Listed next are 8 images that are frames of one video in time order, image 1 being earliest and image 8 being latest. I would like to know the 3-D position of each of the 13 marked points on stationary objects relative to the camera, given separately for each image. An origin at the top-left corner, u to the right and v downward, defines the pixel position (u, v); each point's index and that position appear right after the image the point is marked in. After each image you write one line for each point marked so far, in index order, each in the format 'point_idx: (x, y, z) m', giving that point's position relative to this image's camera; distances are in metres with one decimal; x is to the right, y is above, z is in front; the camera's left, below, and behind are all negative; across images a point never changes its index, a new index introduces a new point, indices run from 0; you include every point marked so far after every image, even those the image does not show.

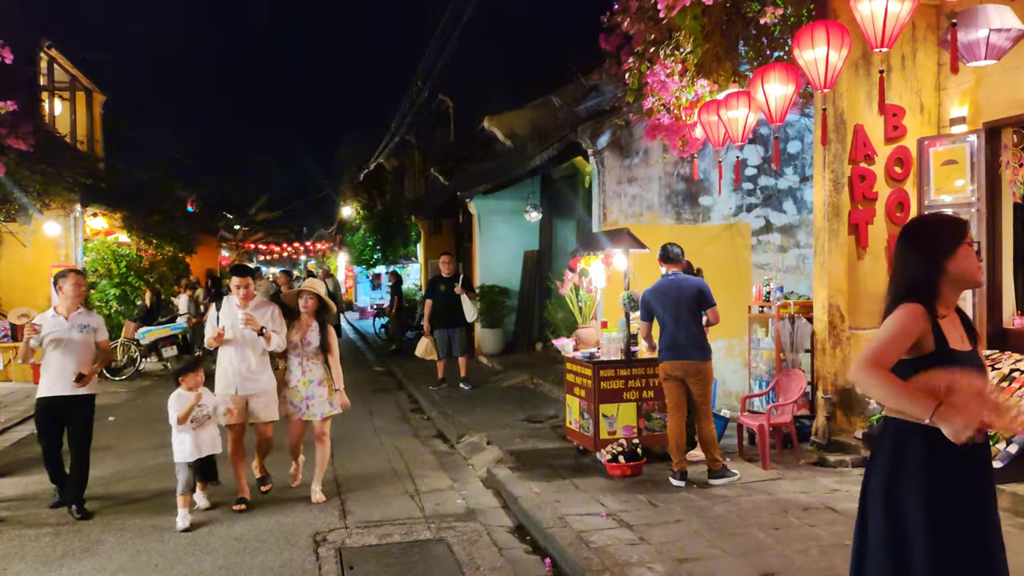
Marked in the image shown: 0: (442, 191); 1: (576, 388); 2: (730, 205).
0: (-1.3, +1.8, +16.3) m
1: (+0.5, -0.8, +6.8) m
2: (+2.0, +0.8, +8.1) m
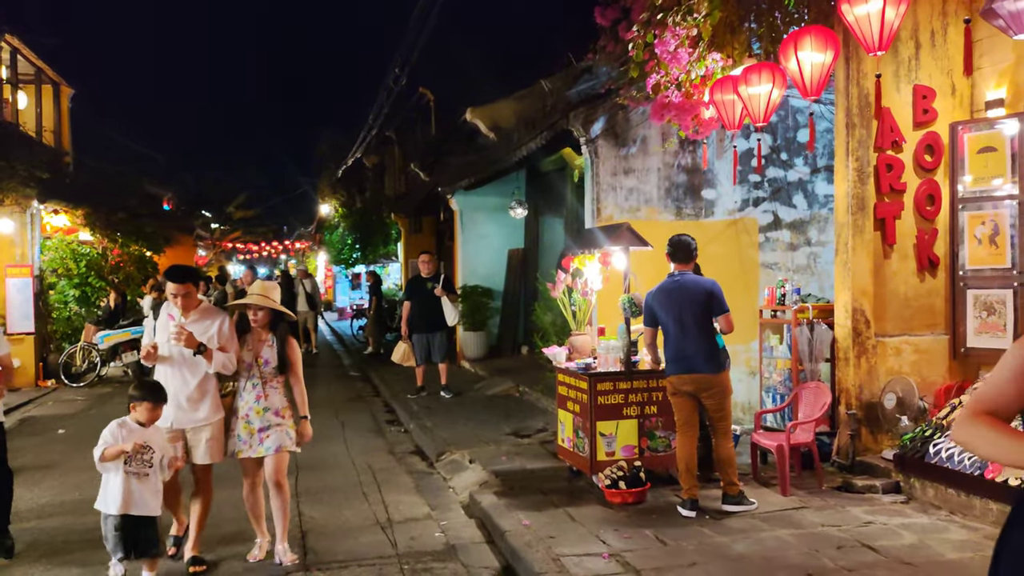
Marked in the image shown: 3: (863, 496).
0: (-1.5, +1.7, +15.5) m
1: (+0.4, -0.8, +6.1) m
2: (+1.8, +0.7, +7.4) m
3: (+2.1, -1.3, +5.4) m
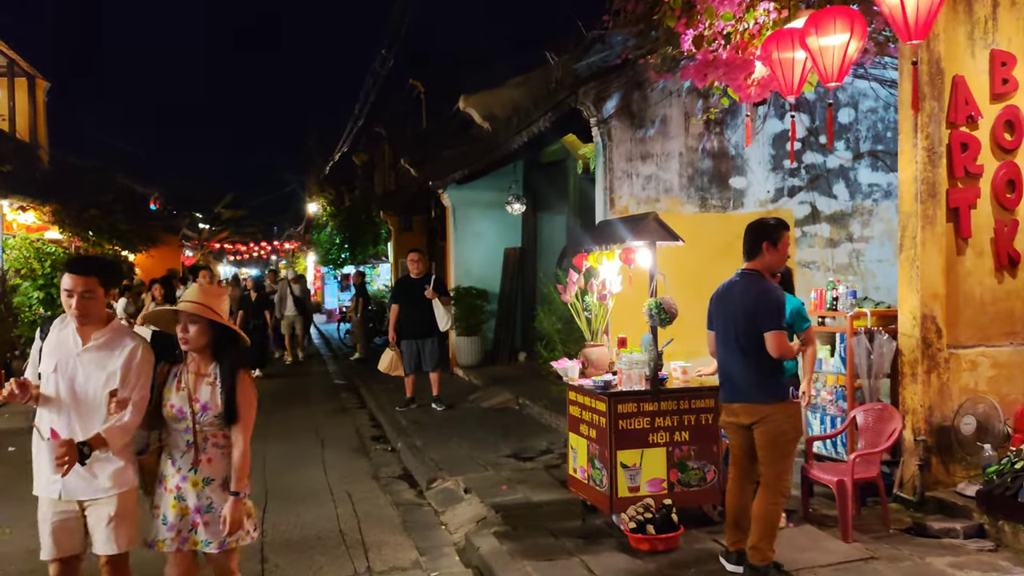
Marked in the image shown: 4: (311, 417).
0: (-1.6, +1.7, +14.5) m
1: (+0.4, -0.8, +5.1) m
2: (+1.9, +0.7, +6.5) m
3: (+2.1, -1.3, +4.5) m
4: (-2.1, -1.3, +9.2) m
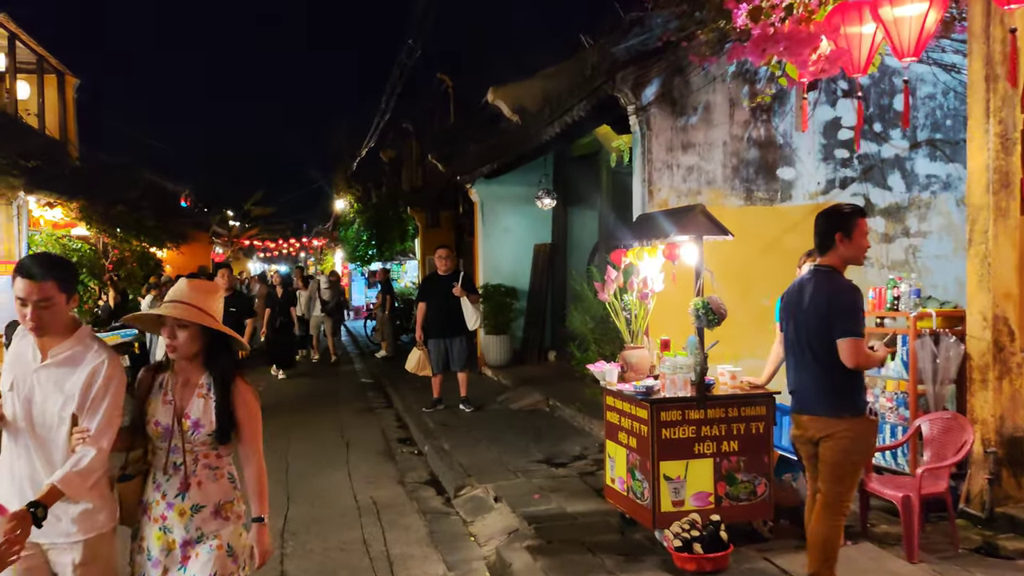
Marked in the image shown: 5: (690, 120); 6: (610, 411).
0: (-1.1, +1.8, +14.2) m
1: (+0.6, -0.8, +4.8) m
2: (+2.1, +0.7, +6.1) m
3: (+2.3, -1.3, +4.1) m
4: (-1.7, -1.3, +8.9) m
5: (+1.2, +1.2, +6.4) m
6: (+0.5, -0.7, +4.9) m
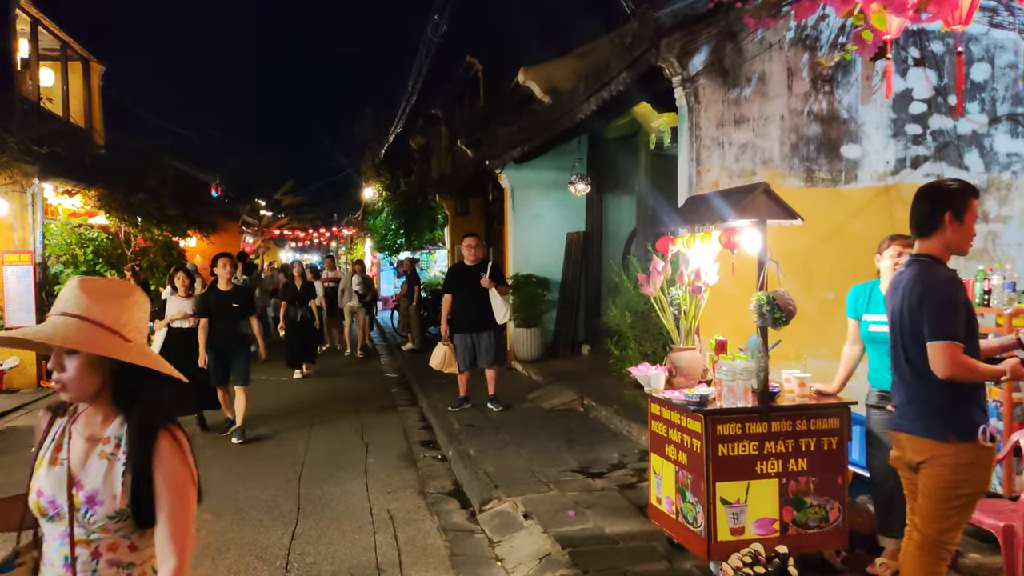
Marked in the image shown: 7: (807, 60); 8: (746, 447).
0: (-0.7, +1.9, +13.7) m
1: (+0.7, -0.7, +4.2) m
2: (+2.3, +0.8, +5.4) m
3: (+2.4, -1.2, +3.4) m
4: (-1.5, -1.2, +8.4) m
5: (+1.4, +1.2, +5.7) m
6: (+0.7, -0.6, +4.3) m
7: (+1.8, +1.4, +5.6) m
8: (+1.0, -0.7, +3.8) m
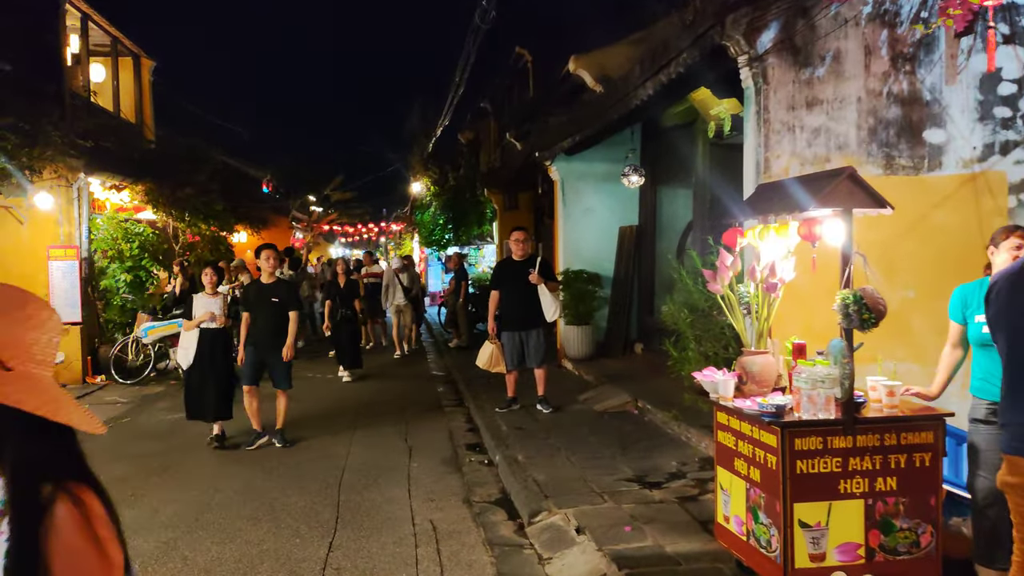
0: (+0.1, +2.0, +13.3) m
1: (+0.9, -0.7, +3.8) m
2: (+2.6, +0.8, +4.9) m
3: (+2.6, -1.2, +2.9) m
4: (-1.0, -1.2, +8.1) m
5: (+1.8, +1.3, +5.3) m
6: (+0.9, -0.6, +3.9) m
7: (+2.1, +1.4, +5.1) m
8: (+1.2, -0.7, +3.4) m
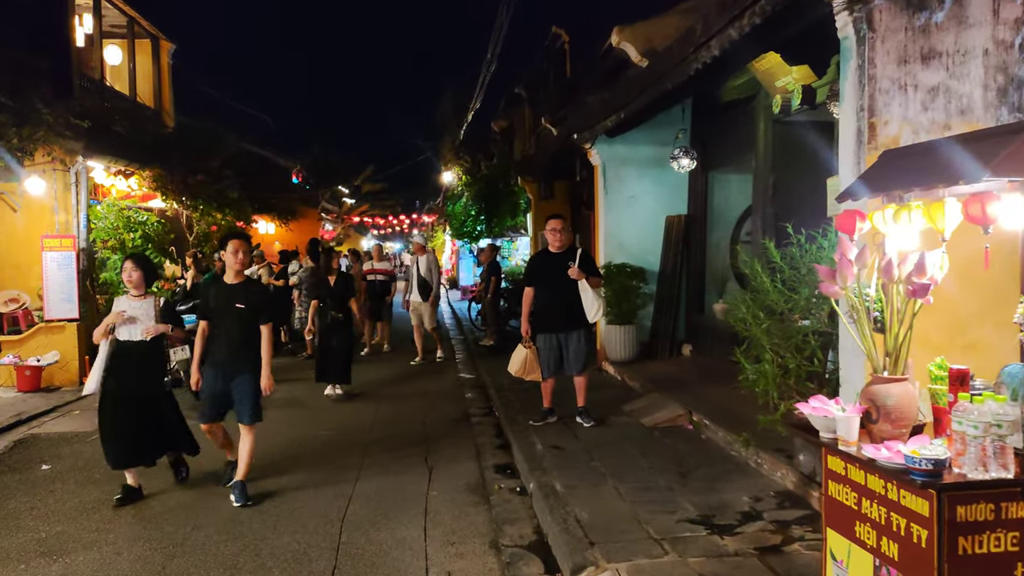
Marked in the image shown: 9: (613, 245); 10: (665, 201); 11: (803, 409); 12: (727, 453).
0: (+0.6, +2.0, +12.3) m
1: (+1.1, -0.7, +2.7) m
2: (+2.7, +0.8, +3.8) m
3: (+2.7, -1.2, +1.8) m
4: (-0.7, -1.1, +7.1) m
5: (+1.9, +1.3, +4.2) m
6: (+1.0, -0.6, +2.9) m
7: (+2.3, +1.4, +4.0) m
8: (+1.3, -0.7, +2.4) m
9: (+1.1, +0.5, +10.0) m
10: (+1.7, +1.0, +10.1) m
11: (+0.9, -0.4, +2.9) m
12: (+1.4, -1.1, +5.7) m
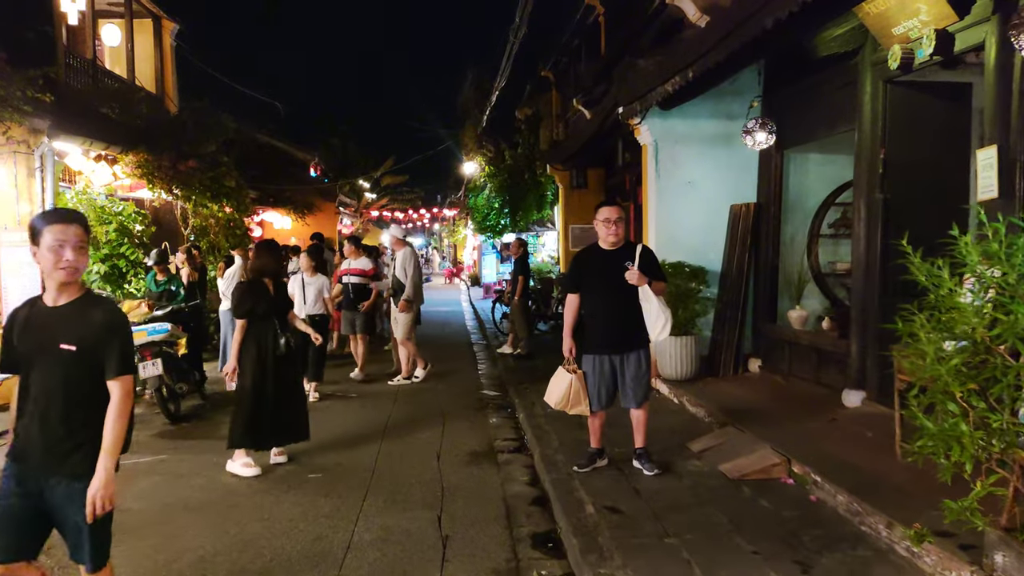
0: (+0.9, +2.0, +10.7) m
1: (+1.2, -0.8, +1.1) m
2: (+2.9, +0.7, +2.2) m
3: (+2.8, -1.3, +0.2) m
4: (-0.5, -1.2, +5.6) m
5: (+2.1, +1.2, +2.6) m
6: (+1.2, -0.7, +1.3) m
7: (+2.5, +1.4, +2.4) m
8: (+1.4, -0.7, +0.8) m
9: (+1.4, +0.5, +8.4) m
10: (+2.0, +1.0, +8.4) m
11: (+1.1, -0.5, +1.2) m
12: (+1.6, -1.1, +4.1) m
